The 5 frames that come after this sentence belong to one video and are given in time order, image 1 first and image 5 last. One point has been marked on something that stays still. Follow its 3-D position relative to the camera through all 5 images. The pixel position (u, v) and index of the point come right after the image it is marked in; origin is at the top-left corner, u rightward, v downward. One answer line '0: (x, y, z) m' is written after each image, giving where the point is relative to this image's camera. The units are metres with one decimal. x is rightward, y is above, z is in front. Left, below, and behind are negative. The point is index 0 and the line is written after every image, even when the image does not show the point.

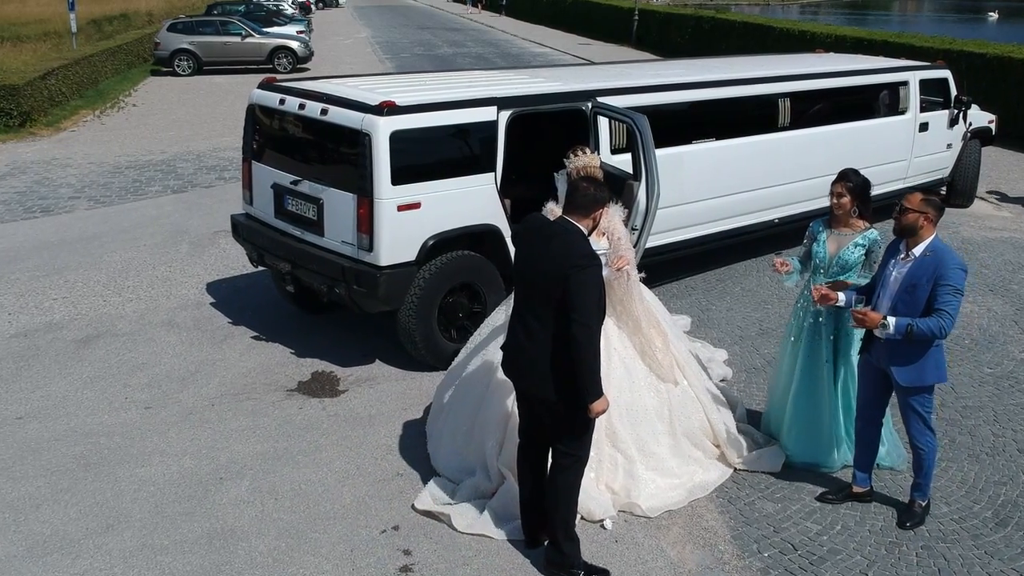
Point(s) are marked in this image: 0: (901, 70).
0: (+4.3, +2.4, +9.9) m
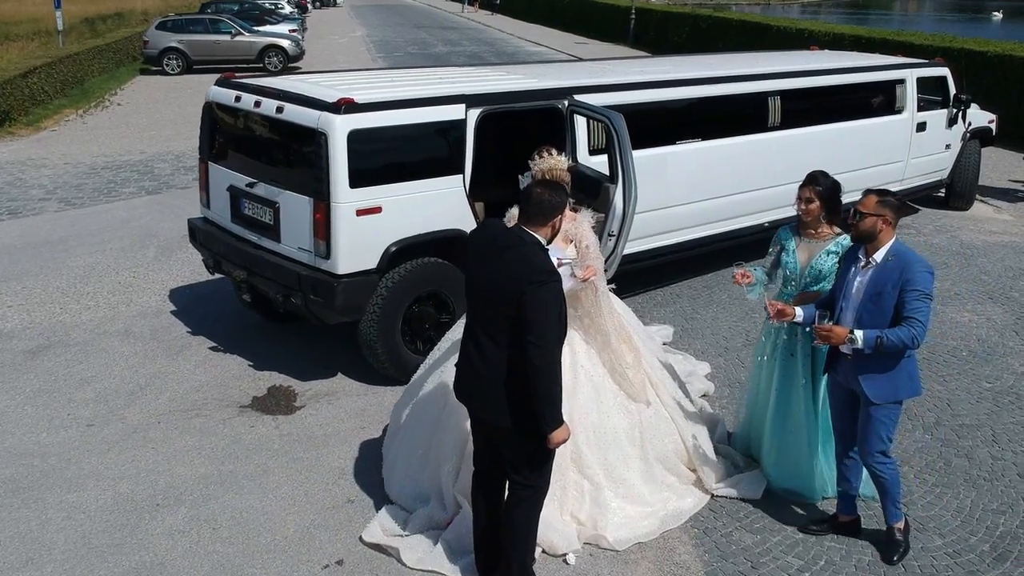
0: (+4.1, +2.3, +9.5) m
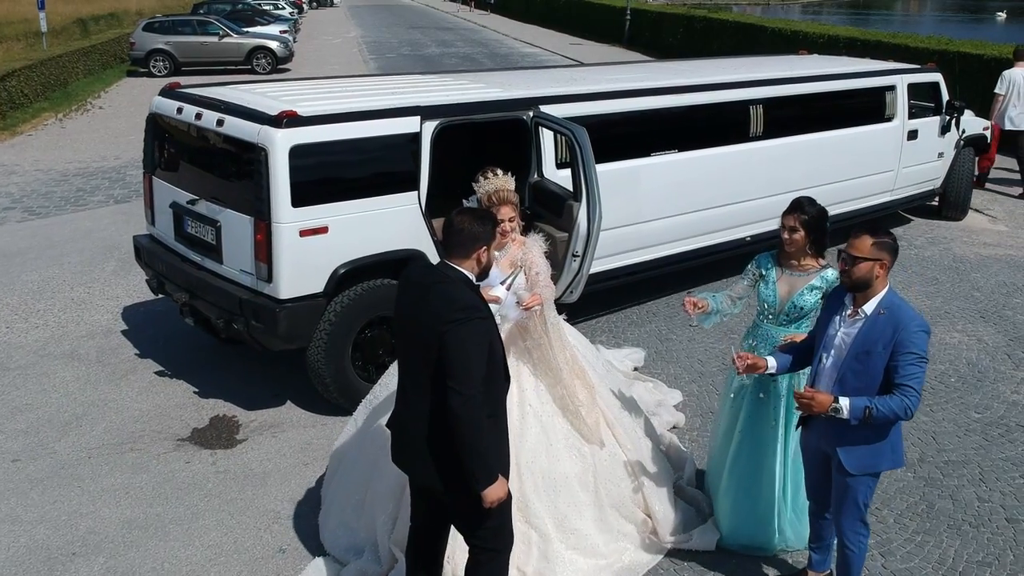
0: (+3.8, +2.2, +9.2) m
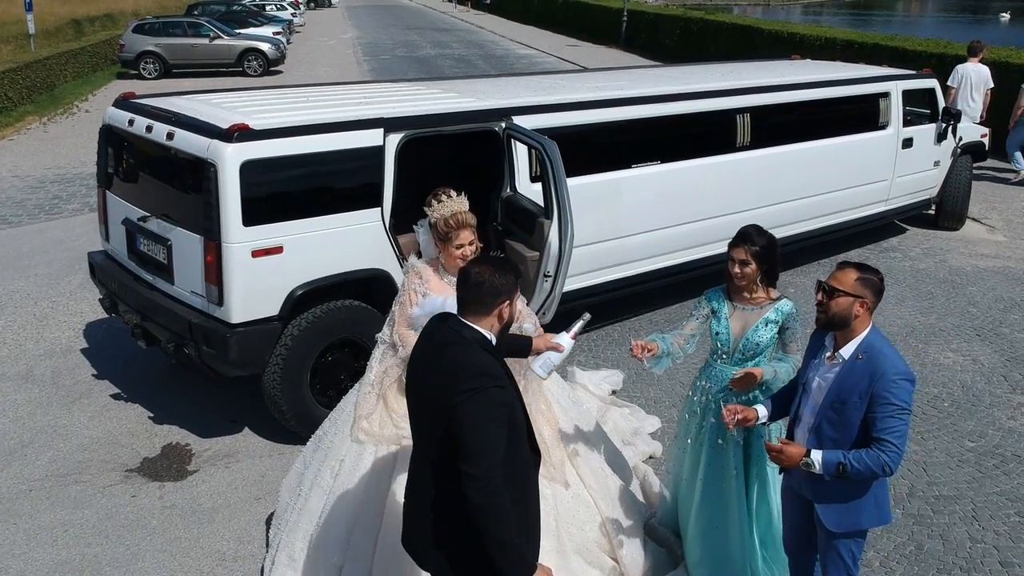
0: (+3.6, +2.0, +8.9) m
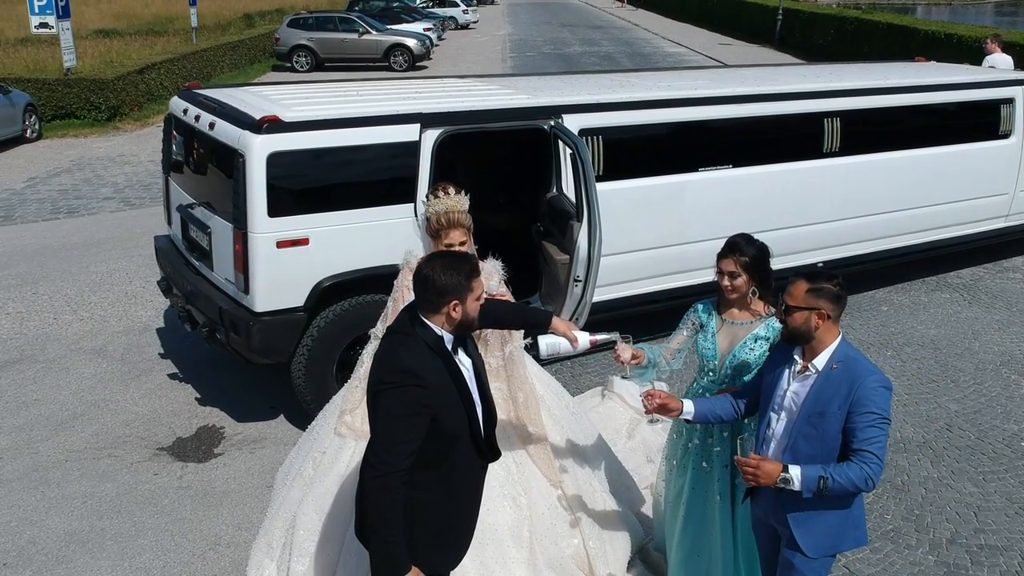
0: (+4.4, +1.8, +8.0) m
